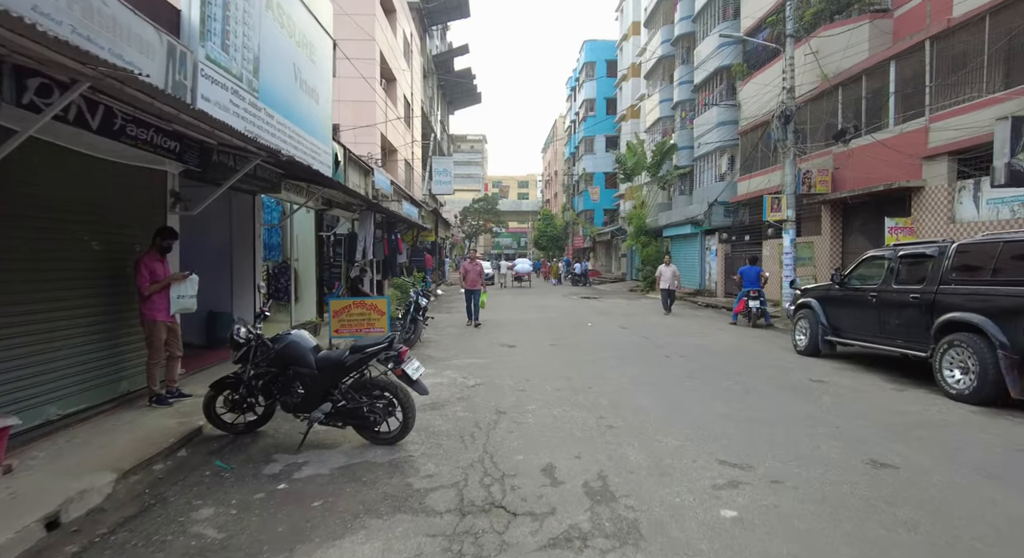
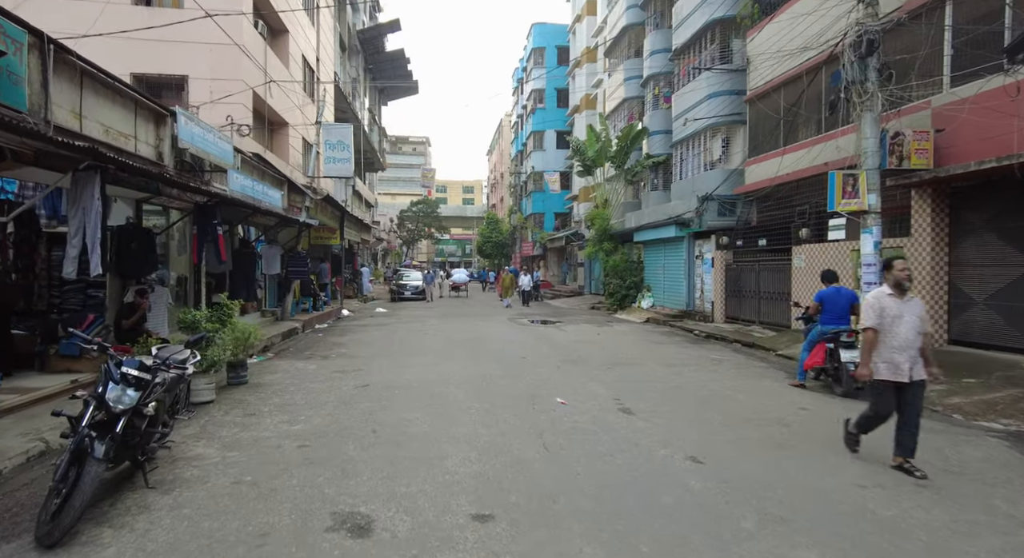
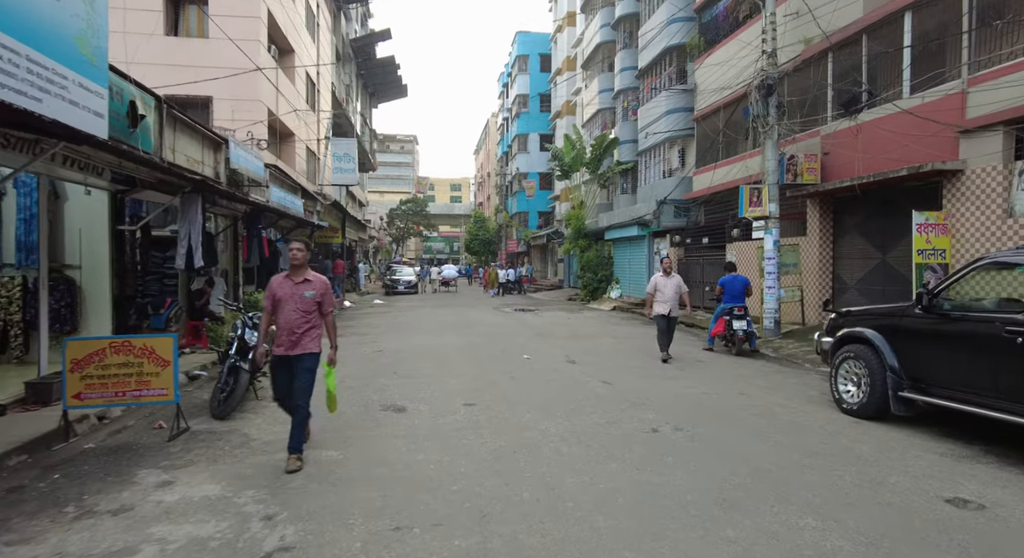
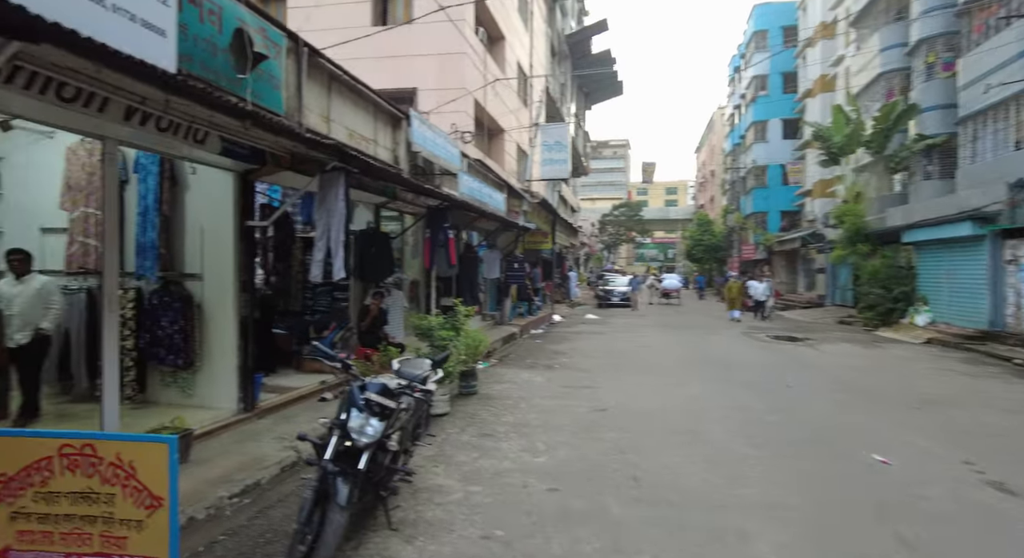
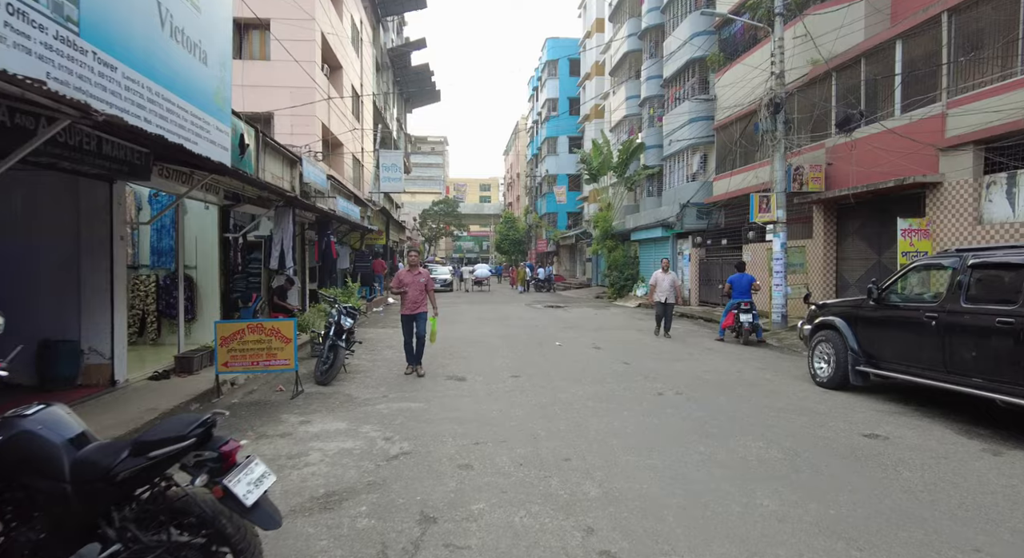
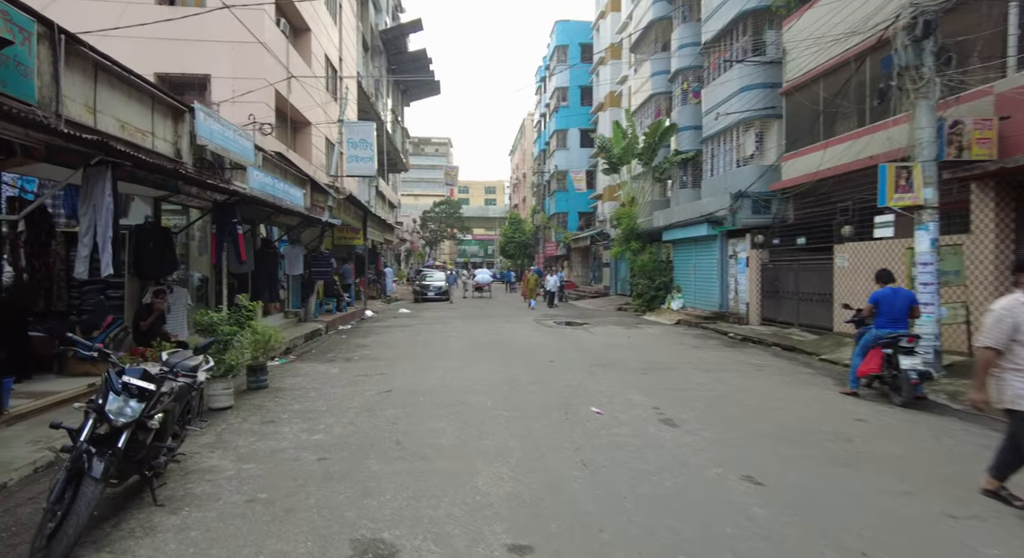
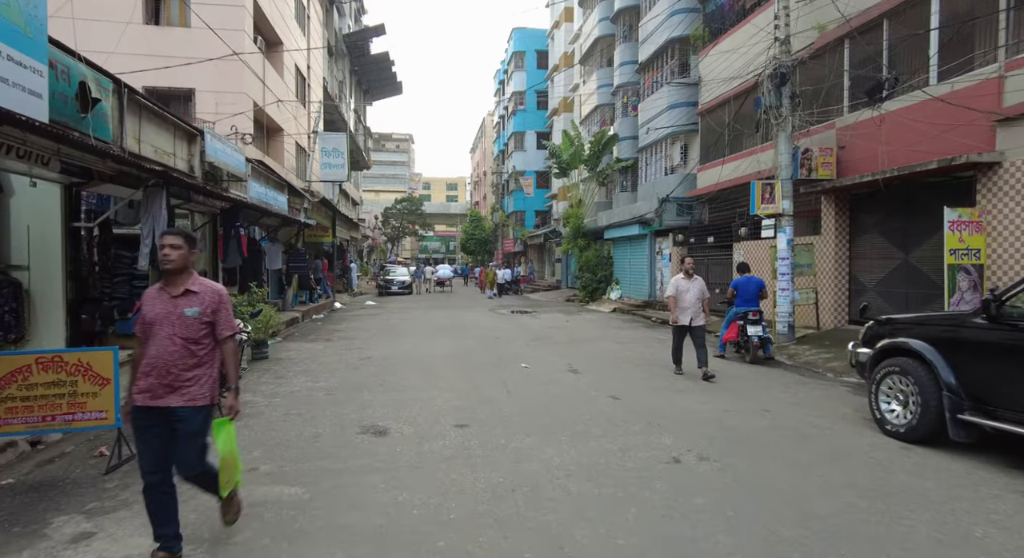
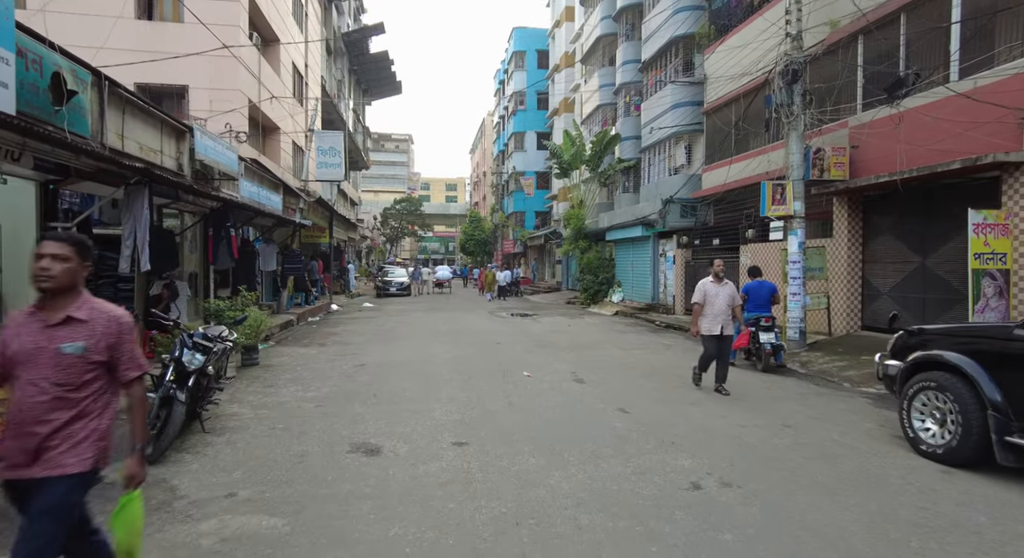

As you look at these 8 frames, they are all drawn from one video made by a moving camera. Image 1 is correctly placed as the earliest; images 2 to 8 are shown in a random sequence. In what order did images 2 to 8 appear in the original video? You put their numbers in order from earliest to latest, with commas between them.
5, 3, 7, 8, 2, 6, 4
